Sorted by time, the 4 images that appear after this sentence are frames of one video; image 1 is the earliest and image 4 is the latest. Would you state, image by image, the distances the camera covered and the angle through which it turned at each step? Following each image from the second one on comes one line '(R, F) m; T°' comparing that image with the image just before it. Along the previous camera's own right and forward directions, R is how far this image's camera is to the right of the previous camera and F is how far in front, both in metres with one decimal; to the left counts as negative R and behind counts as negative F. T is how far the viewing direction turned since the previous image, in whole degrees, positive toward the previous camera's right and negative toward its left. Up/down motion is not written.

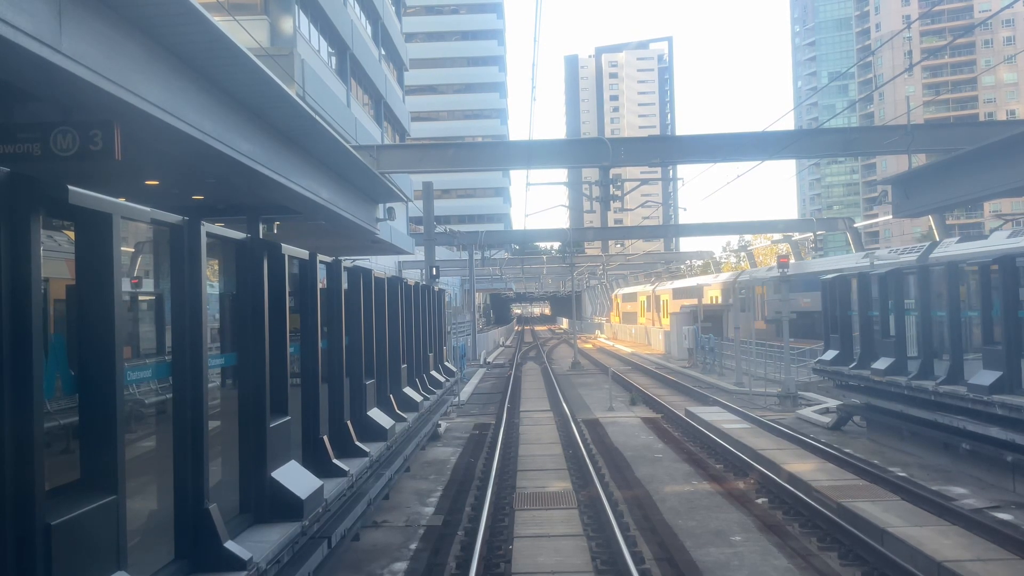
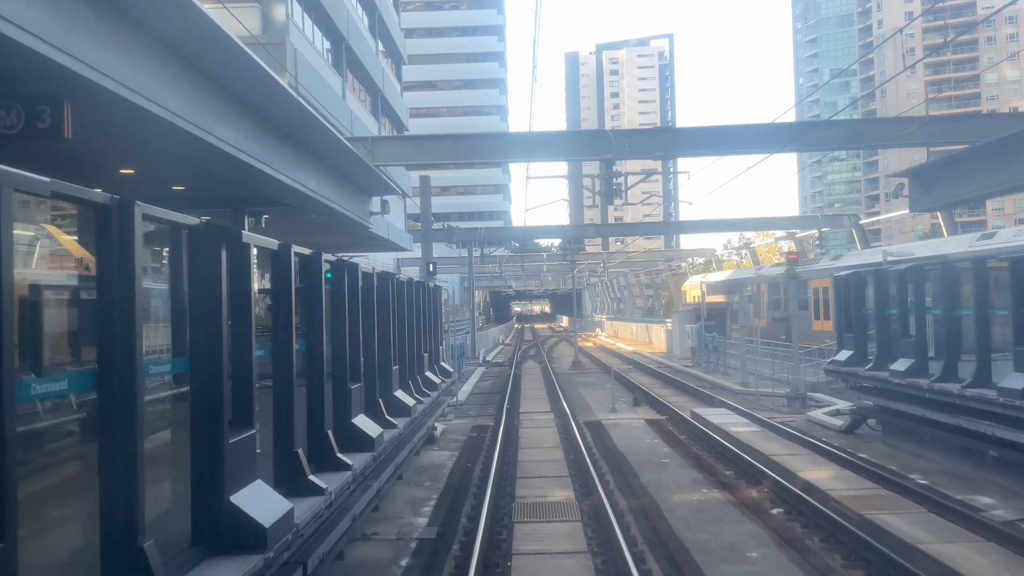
(0.0, +0.5) m; 0°
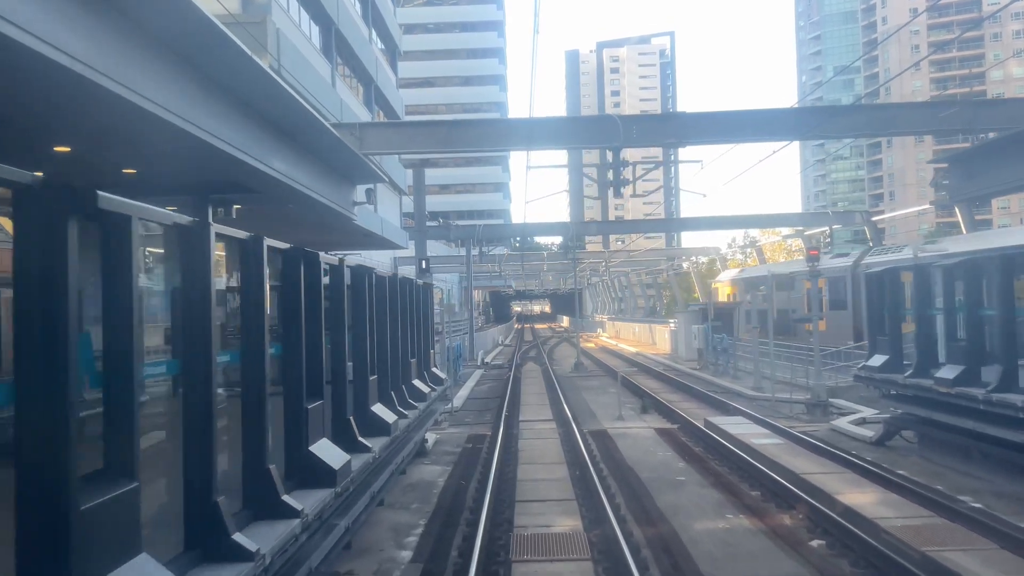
(0.0, +1.1) m; 0°
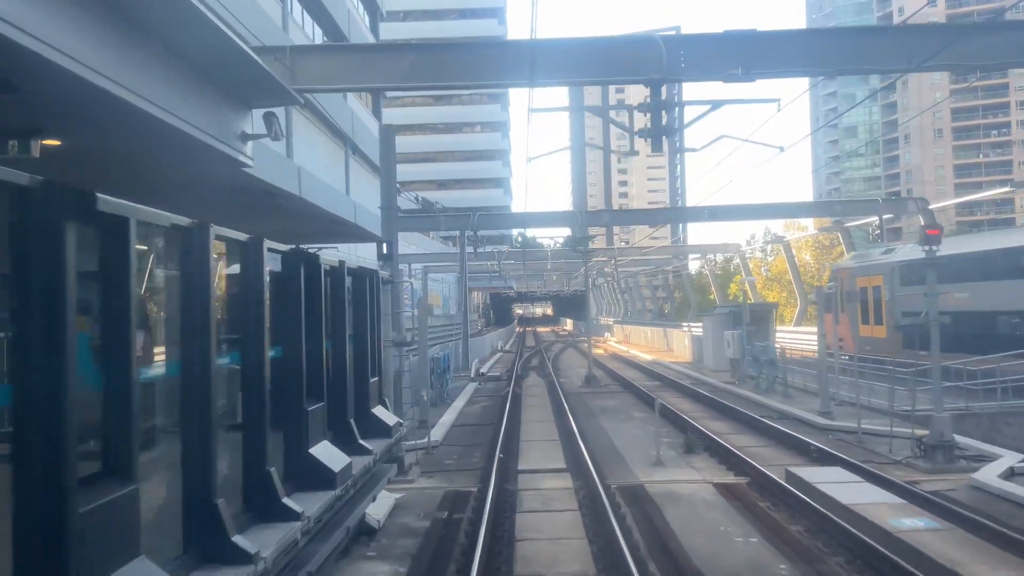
(+0.1, +4.1) m; 0°
